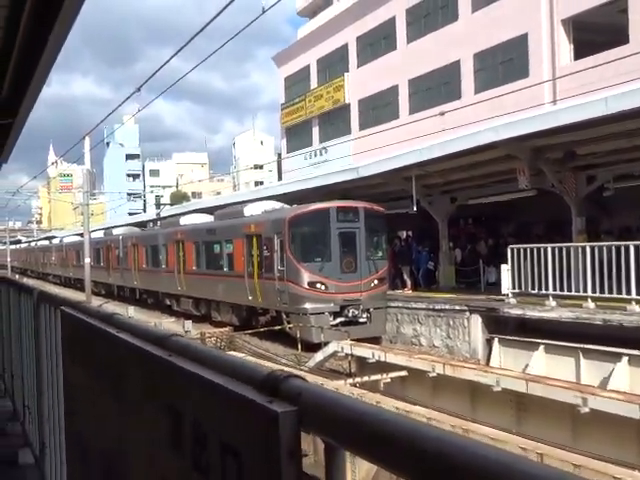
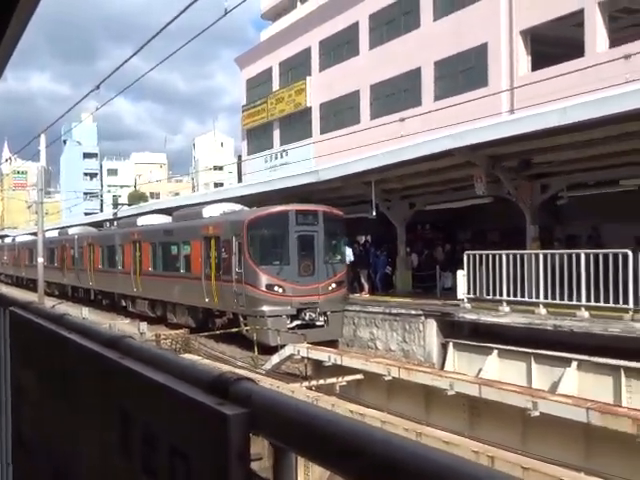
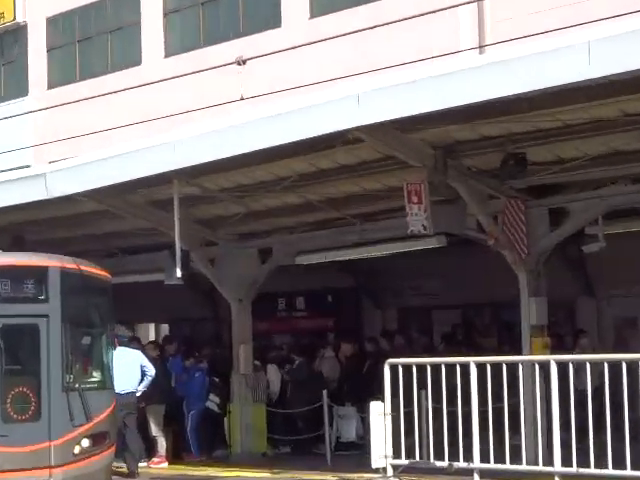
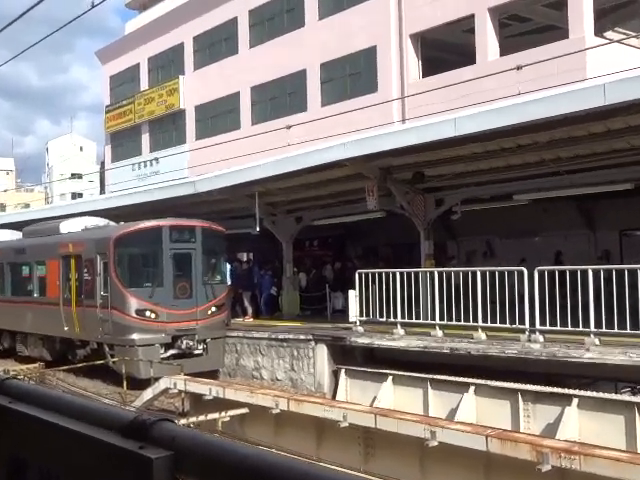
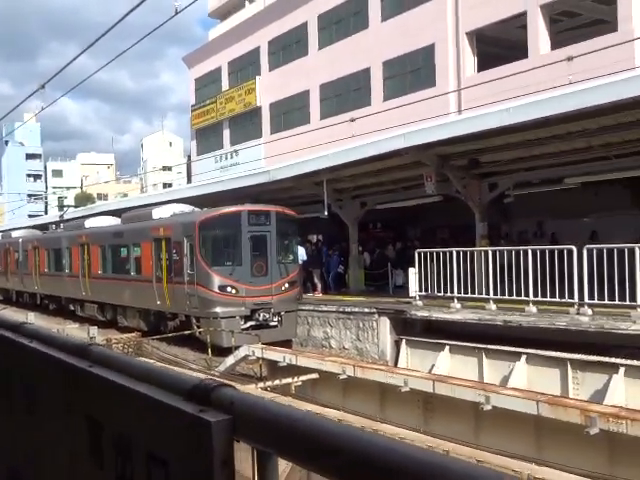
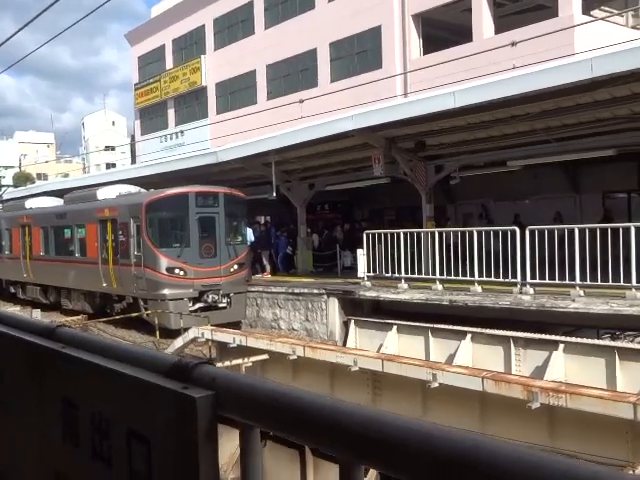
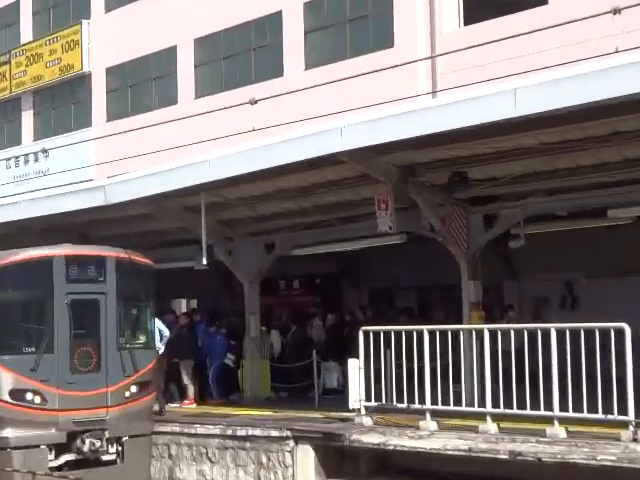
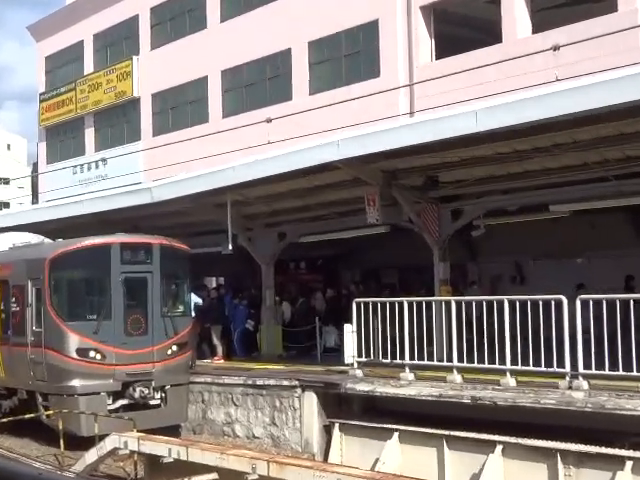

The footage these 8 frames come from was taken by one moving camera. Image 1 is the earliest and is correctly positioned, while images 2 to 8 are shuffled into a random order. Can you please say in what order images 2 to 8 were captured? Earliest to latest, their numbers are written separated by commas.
2, 5, 6, 4, 8, 7, 3
